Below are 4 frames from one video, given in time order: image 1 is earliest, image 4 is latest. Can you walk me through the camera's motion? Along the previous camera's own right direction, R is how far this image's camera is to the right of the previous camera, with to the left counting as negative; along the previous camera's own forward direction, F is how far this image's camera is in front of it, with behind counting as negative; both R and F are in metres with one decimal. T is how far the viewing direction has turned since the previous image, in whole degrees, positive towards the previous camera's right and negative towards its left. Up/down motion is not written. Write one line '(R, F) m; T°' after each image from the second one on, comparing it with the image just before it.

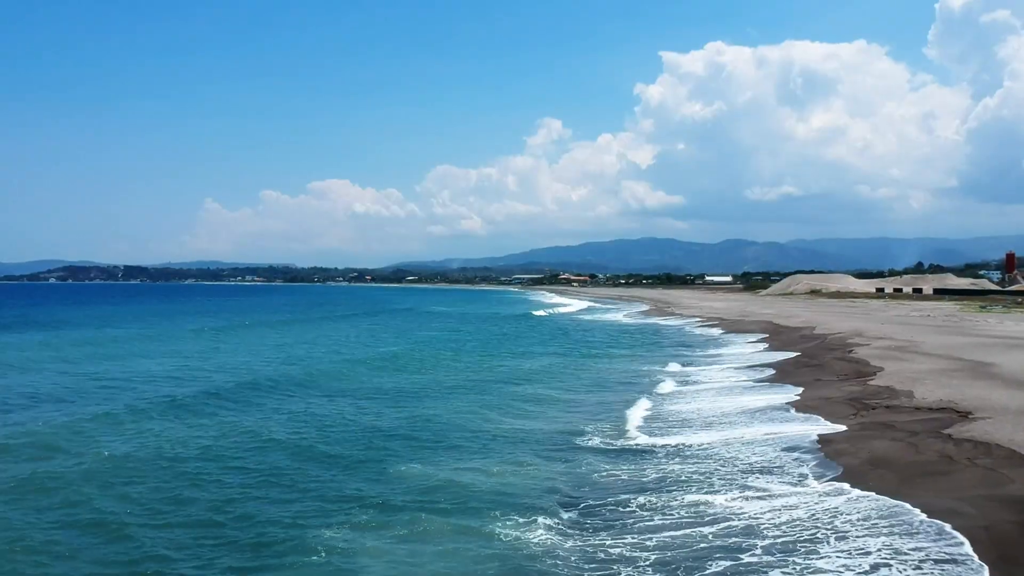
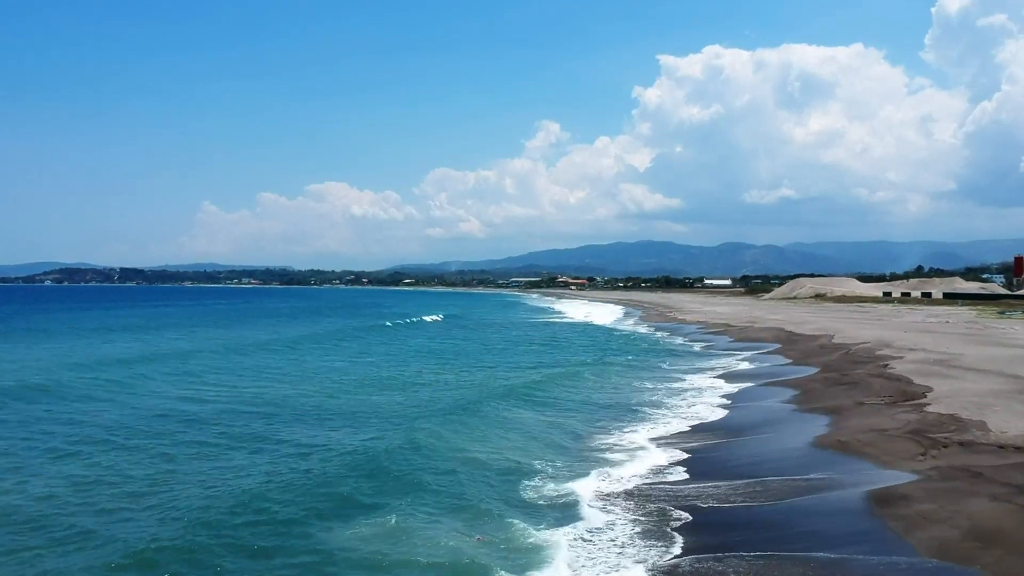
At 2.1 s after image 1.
(+0.2, +2.6) m; 0°
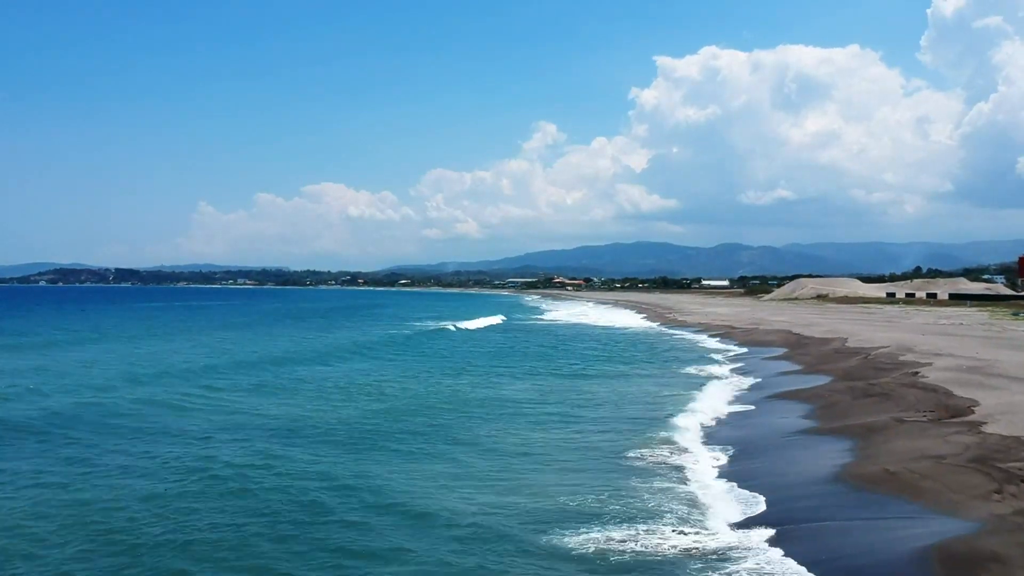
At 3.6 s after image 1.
(+0.2, +2.1) m; 0°
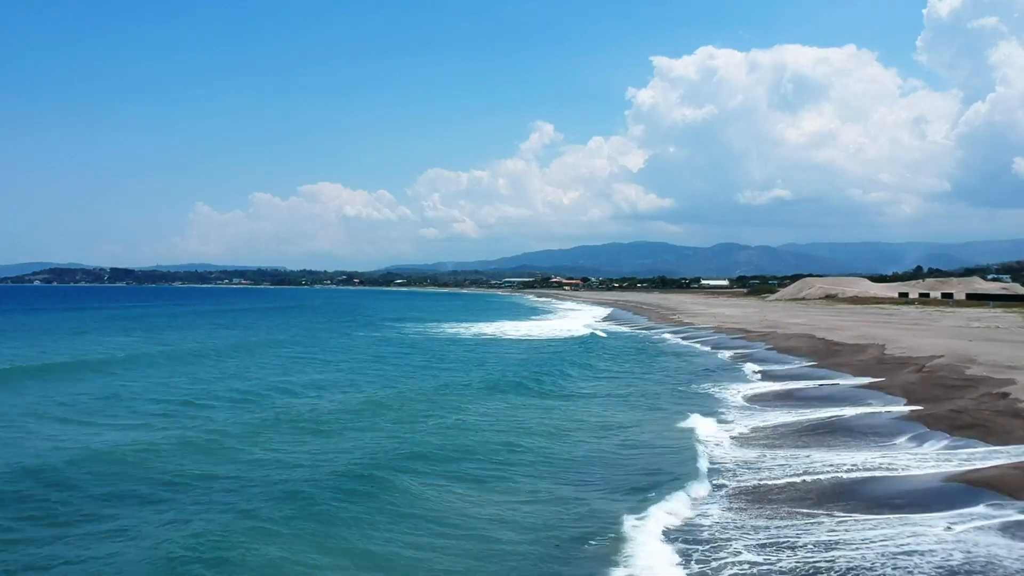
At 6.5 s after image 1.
(+0.1, +3.6) m; 0°
